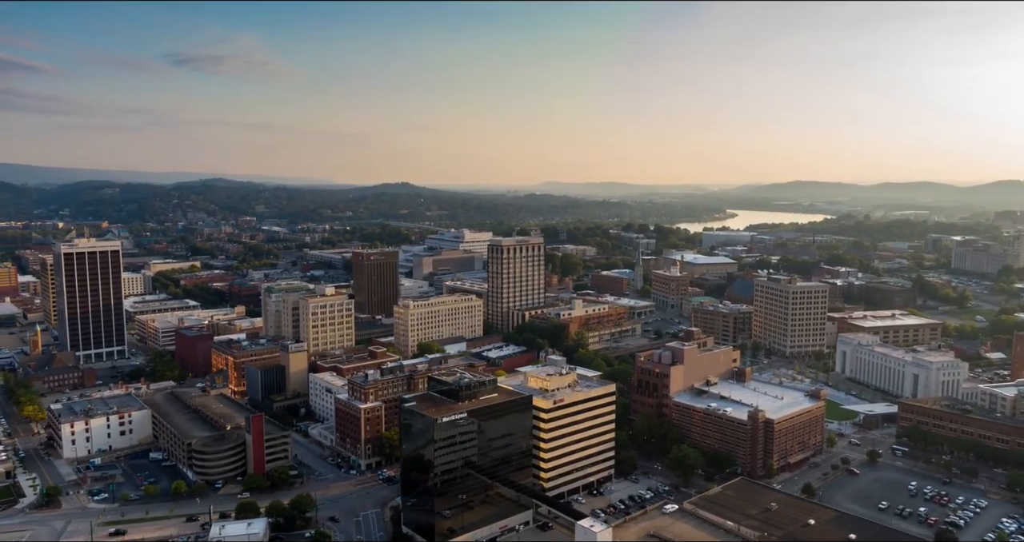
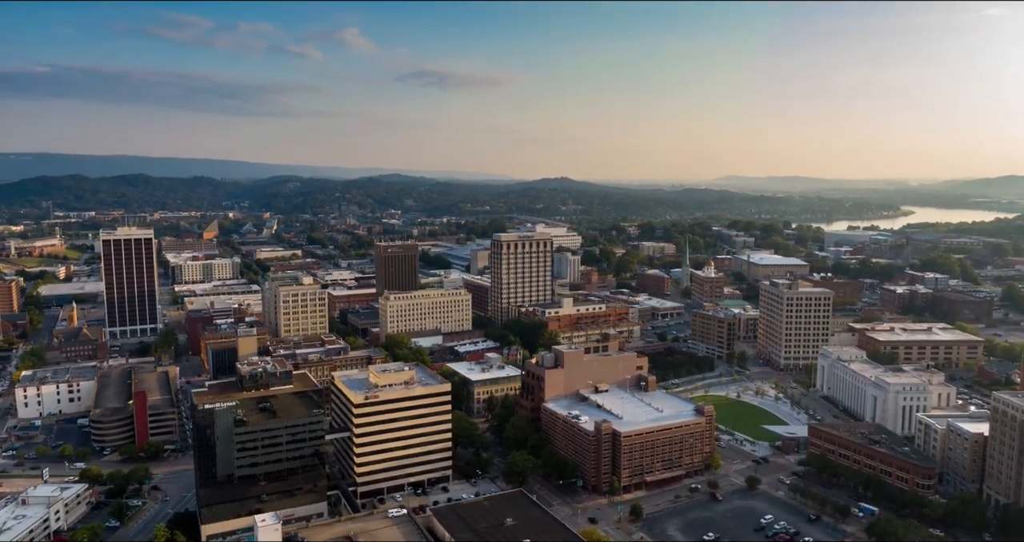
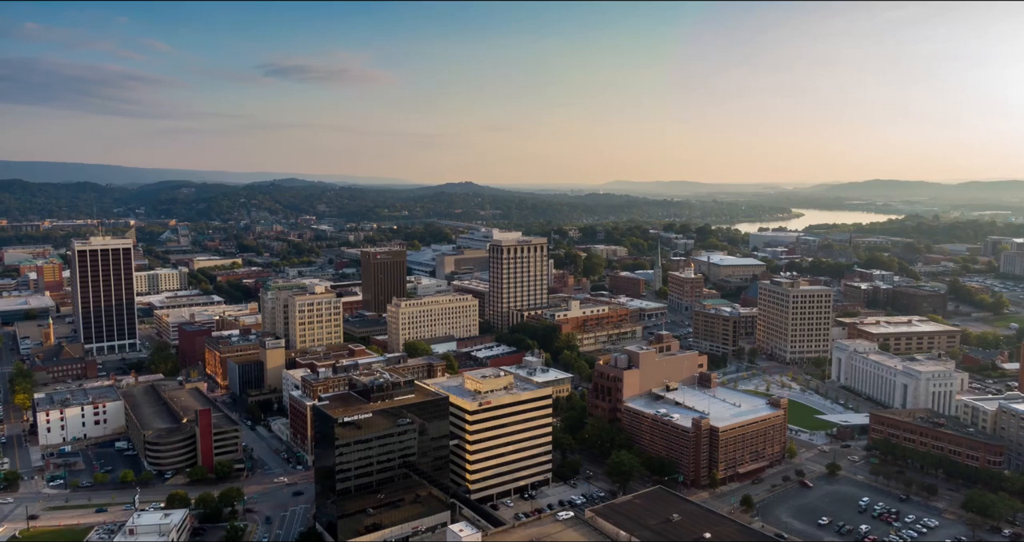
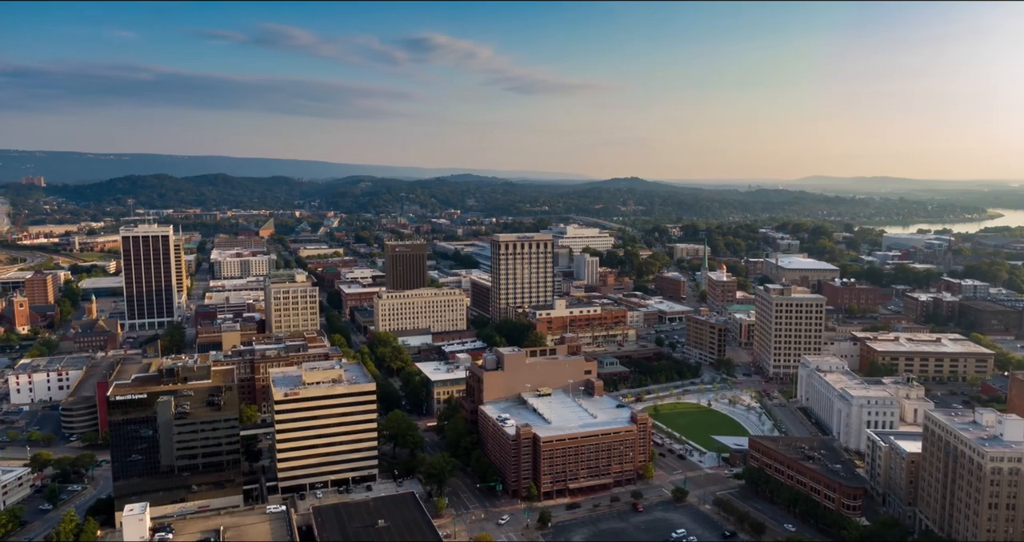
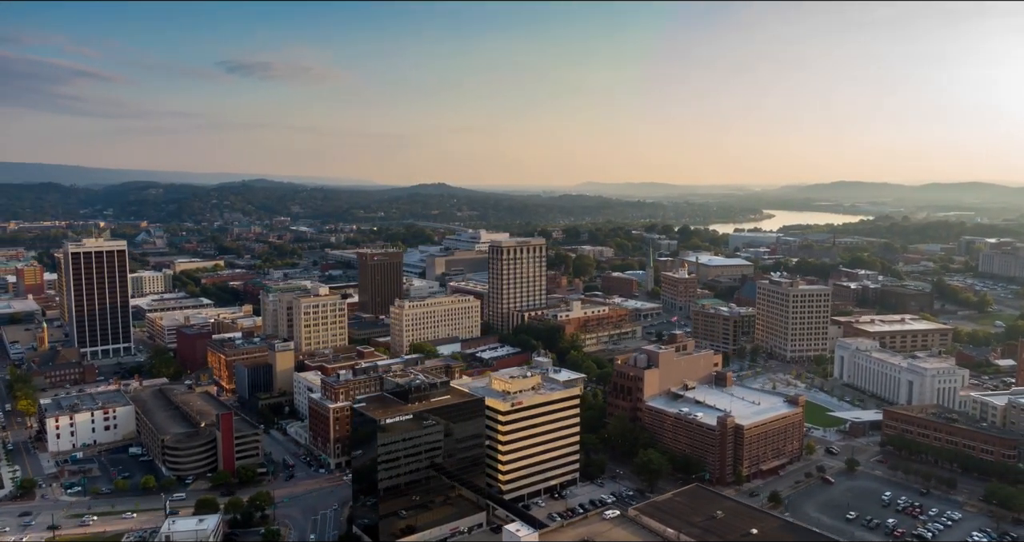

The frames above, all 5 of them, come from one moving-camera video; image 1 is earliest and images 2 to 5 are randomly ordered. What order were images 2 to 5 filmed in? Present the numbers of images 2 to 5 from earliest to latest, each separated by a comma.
5, 3, 2, 4
